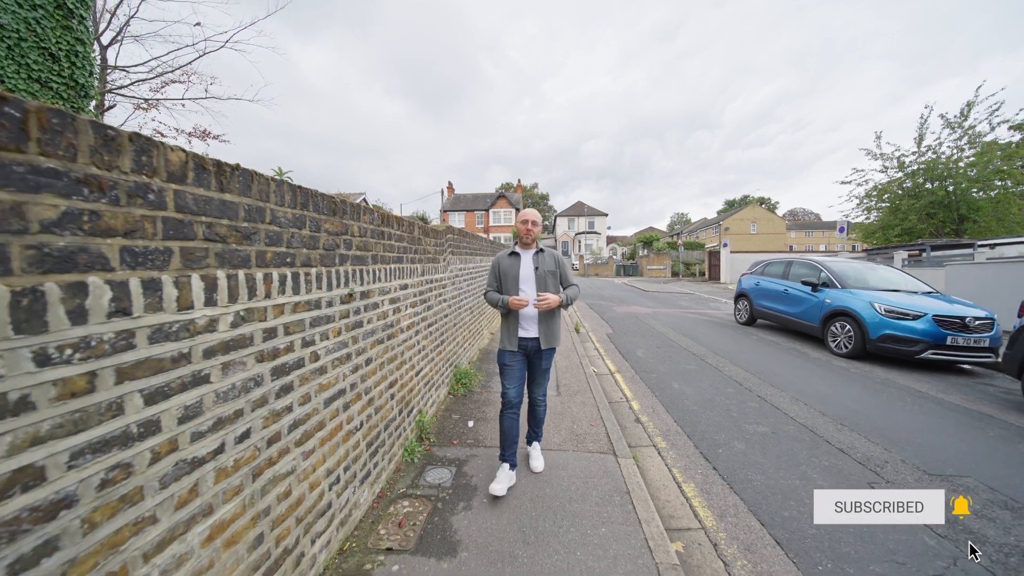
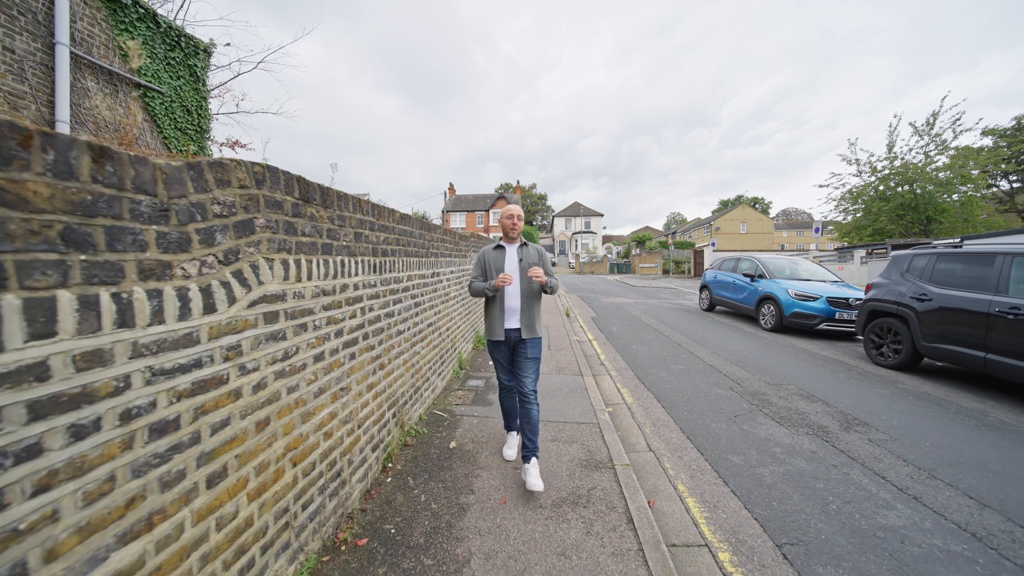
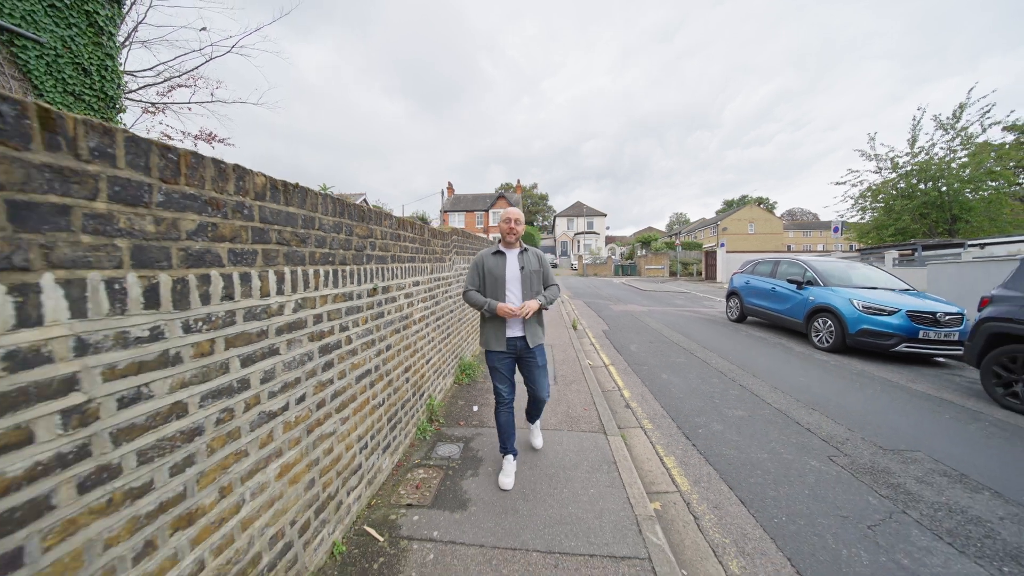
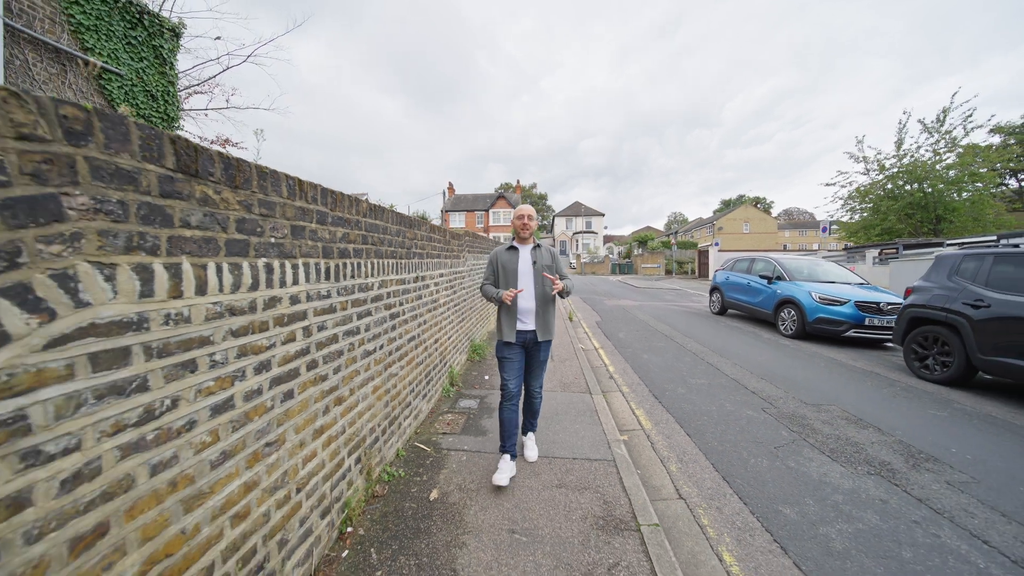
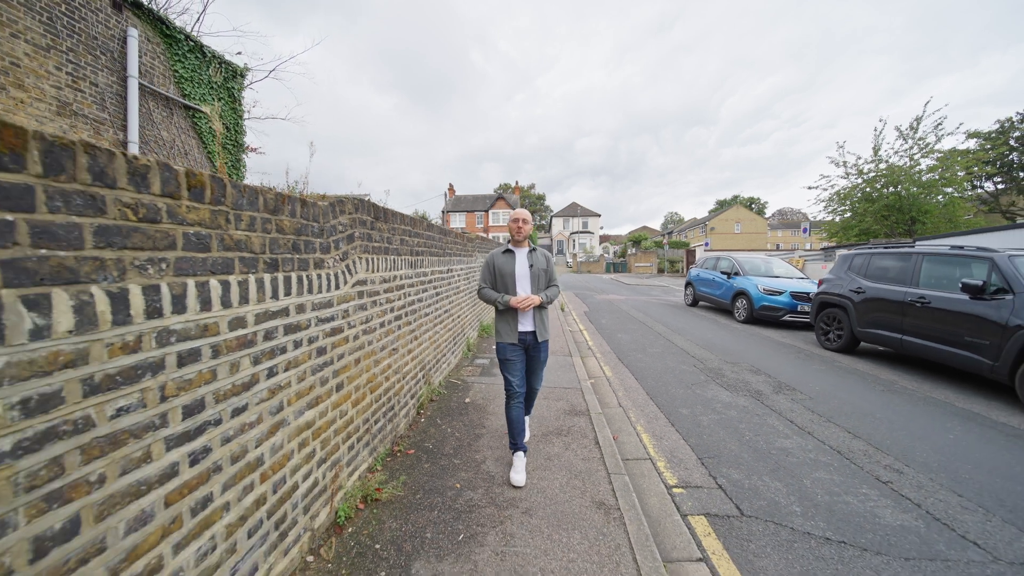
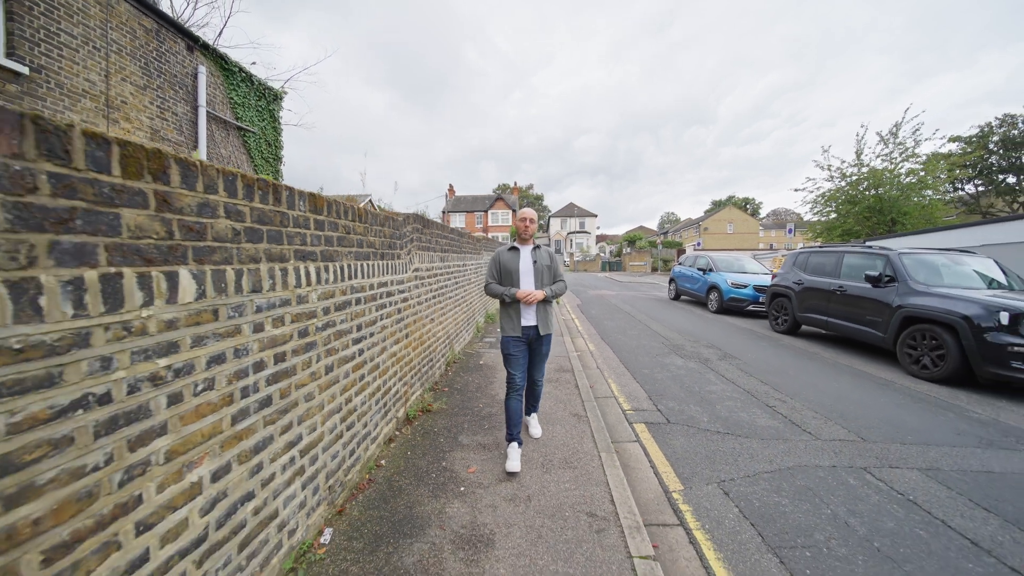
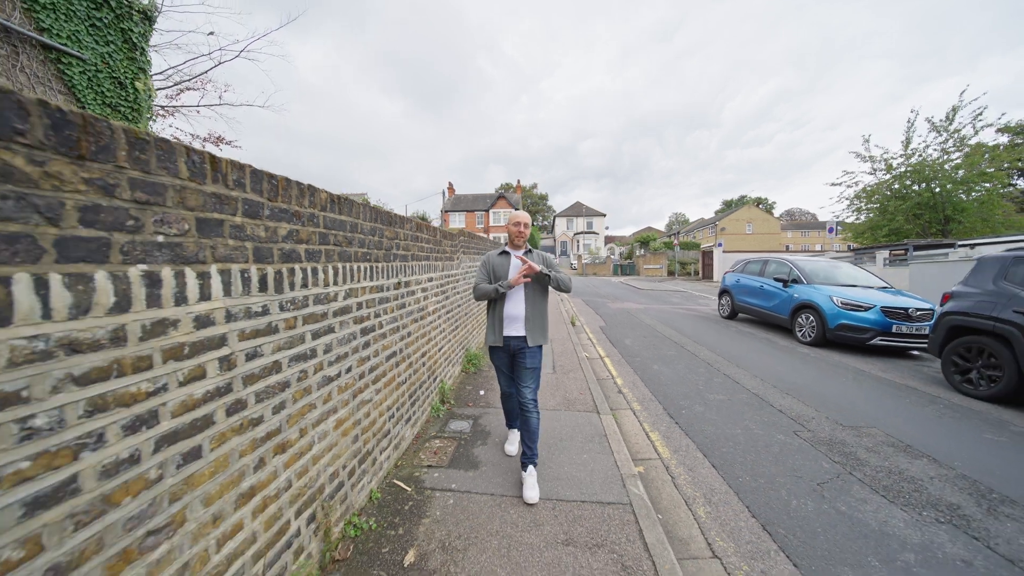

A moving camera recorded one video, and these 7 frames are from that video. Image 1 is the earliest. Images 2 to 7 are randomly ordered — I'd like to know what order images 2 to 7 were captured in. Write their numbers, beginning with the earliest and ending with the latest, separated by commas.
3, 7, 4, 2, 5, 6
